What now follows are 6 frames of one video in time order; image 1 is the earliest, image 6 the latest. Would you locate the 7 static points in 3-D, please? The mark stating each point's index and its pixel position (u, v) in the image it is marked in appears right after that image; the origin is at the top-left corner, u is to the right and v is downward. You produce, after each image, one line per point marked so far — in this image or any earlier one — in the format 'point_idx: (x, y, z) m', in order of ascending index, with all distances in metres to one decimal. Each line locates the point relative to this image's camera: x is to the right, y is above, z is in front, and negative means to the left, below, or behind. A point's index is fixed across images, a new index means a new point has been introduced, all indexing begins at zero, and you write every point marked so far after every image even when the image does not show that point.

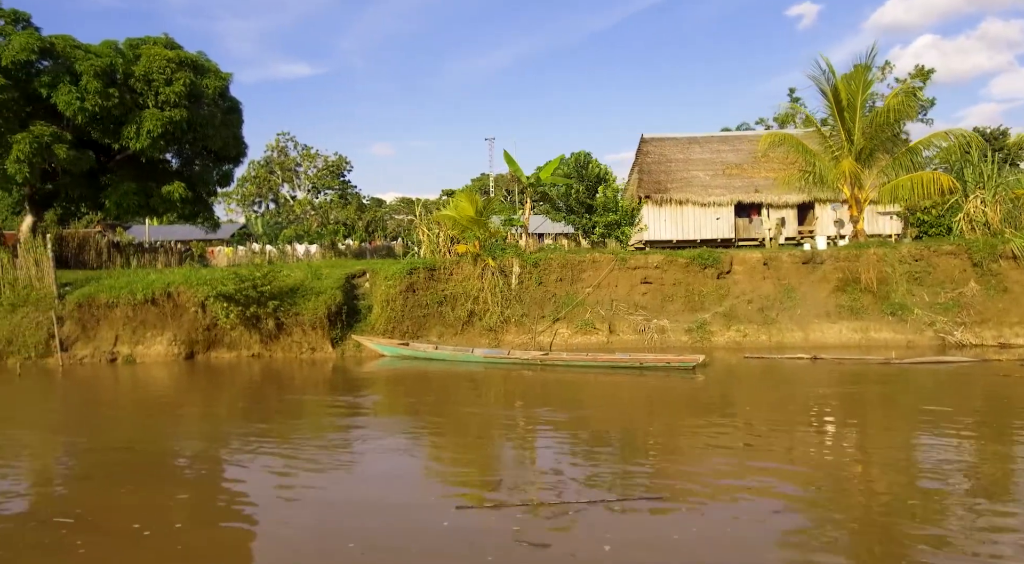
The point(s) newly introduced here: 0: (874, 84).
0: (+7.1, +3.8, +13.9) m
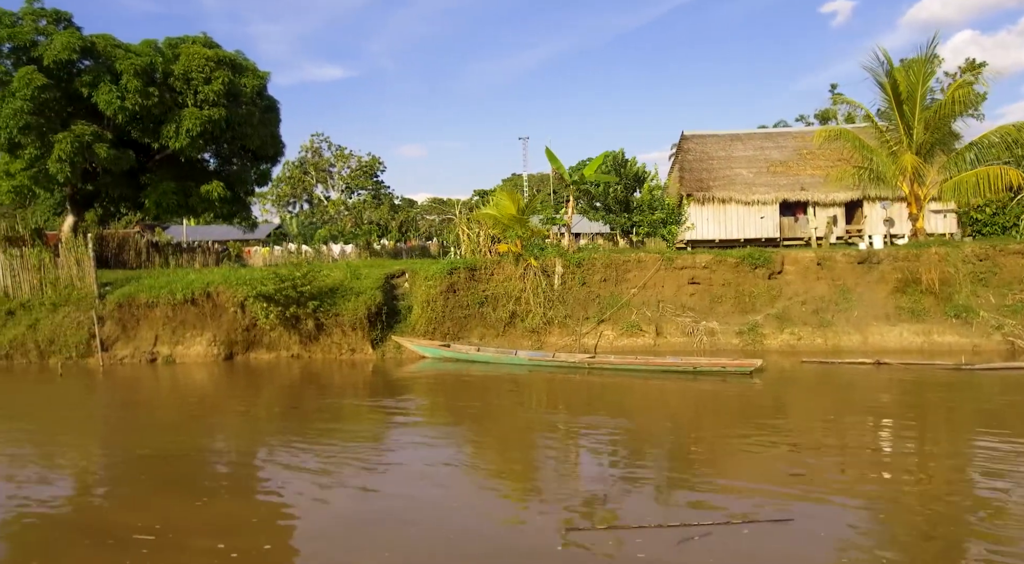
0: (+7.9, +3.8, +13.3) m
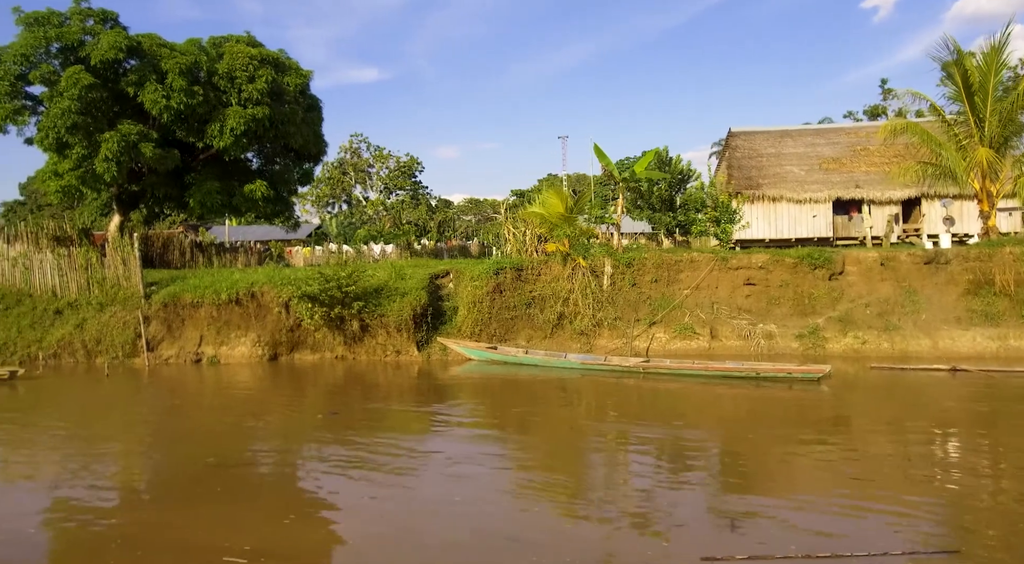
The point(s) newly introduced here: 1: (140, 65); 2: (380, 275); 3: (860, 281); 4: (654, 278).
0: (+8.7, +3.8, +12.5) m
1: (-7.6, +4.4, +14.5) m
2: (-2.6, +0.1, +13.8) m
3: (+6.4, 0.0, +13.1) m
4: (+2.7, +0.1, +13.5) m
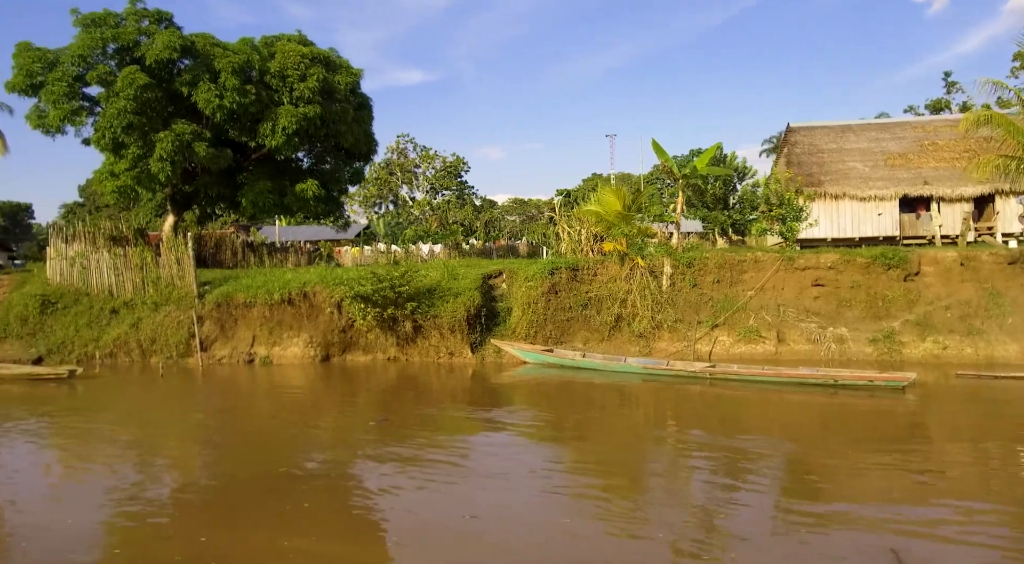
0: (+9.7, +3.8, +11.7) m
1: (-6.5, +4.4, +14.5) m
2: (-1.5, +0.1, +13.6) m
3: (+7.3, 0.0, +12.3) m
4: (+3.7, +0.1, +13.0) m
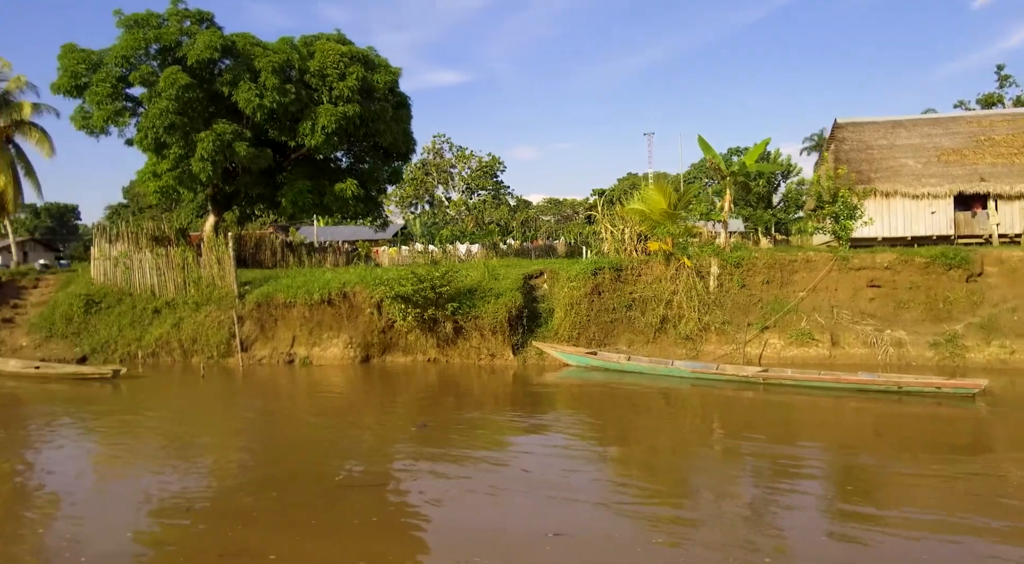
0: (+10.4, +3.8, +11.0) m
1: (-5.7, +4.4, +14.6) m
2: (-0.8, +0.1, +13.4) m
3: (+8.0, 0.0, +11.7) m
4: (+4.4, +0.1, +12.5) m
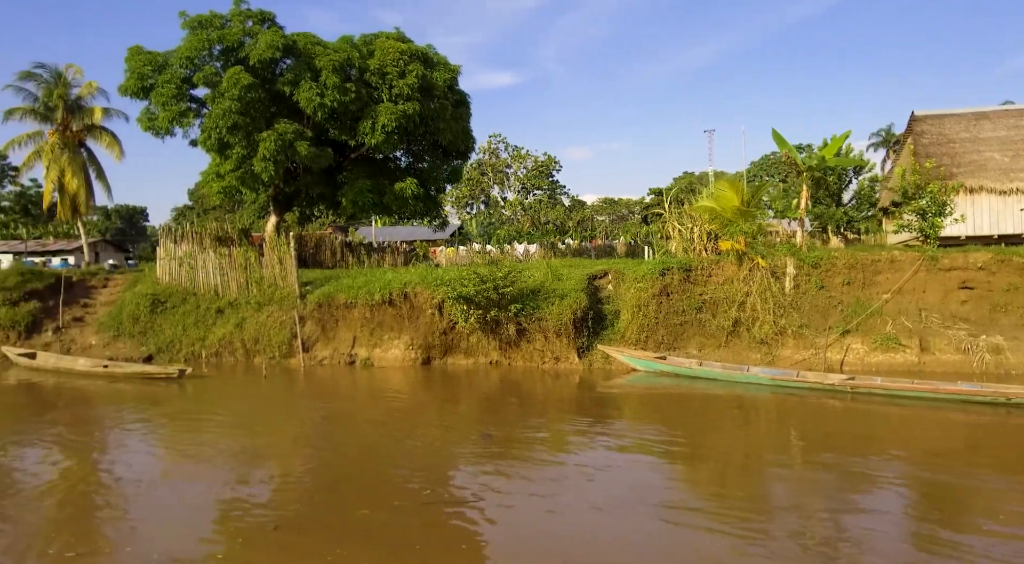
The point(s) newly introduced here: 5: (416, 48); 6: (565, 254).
0: (+11.3, +3.7, +9.9) m
1: (-4.4, +4.4, +14.6) m
2: (+0.4, +0.1, +13.0) m
3: (+9.1, -0.1, +10.8) m
4: (+5.5, 0.0, +11.8) m
5: (-2.2, +5.1, +15.6) m
6: (+1.4, +0.8, +19.4) m
